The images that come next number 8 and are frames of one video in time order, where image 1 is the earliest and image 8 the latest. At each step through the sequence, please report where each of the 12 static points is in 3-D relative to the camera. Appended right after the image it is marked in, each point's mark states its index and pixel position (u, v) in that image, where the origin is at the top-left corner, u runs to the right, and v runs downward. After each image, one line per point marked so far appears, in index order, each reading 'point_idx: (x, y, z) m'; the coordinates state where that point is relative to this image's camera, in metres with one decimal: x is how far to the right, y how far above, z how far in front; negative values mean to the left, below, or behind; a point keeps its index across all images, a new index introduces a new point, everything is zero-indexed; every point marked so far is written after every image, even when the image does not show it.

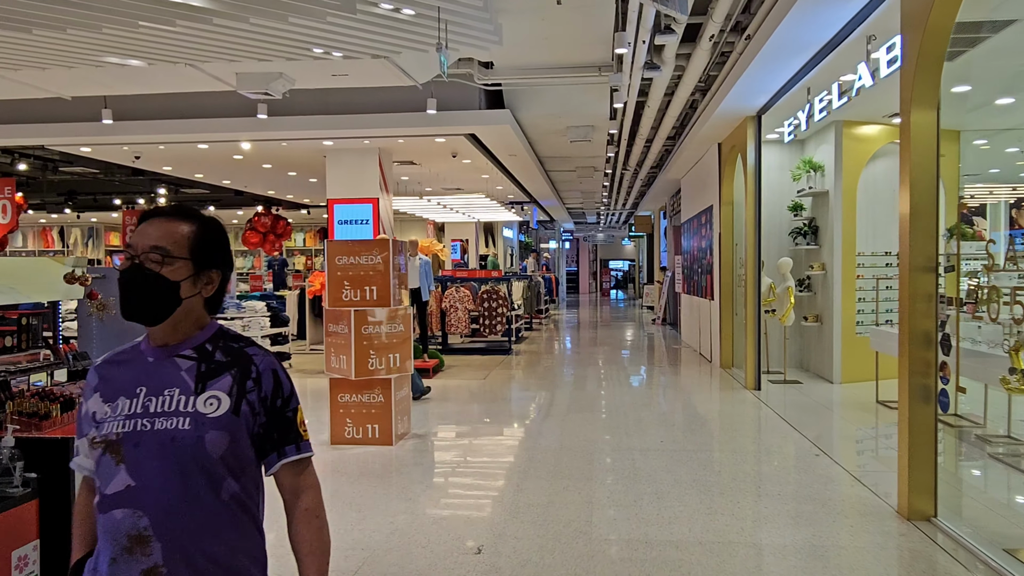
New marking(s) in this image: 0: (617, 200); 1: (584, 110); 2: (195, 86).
0: (+2.8, +2.3, +19.3) m
1: (+0.8, +2.0, +8.3) m
2: (-3.1, +2.0, +7.2) m
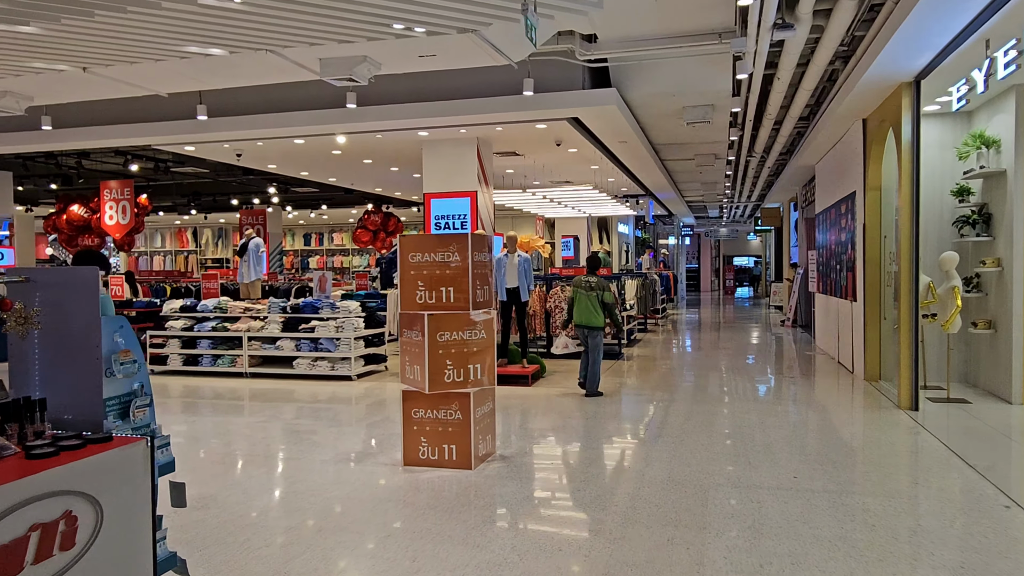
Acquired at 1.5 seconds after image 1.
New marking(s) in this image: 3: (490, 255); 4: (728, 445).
0: (+5.6, +2.4, +17.9) m
1: (+1.9, +2.0, +7.4) m
2: (-2.2, +2.0, +6.9) m
3: (-0.1, +0.2, +4.8) m
4: (+1.6, -1.2, +5.6) m
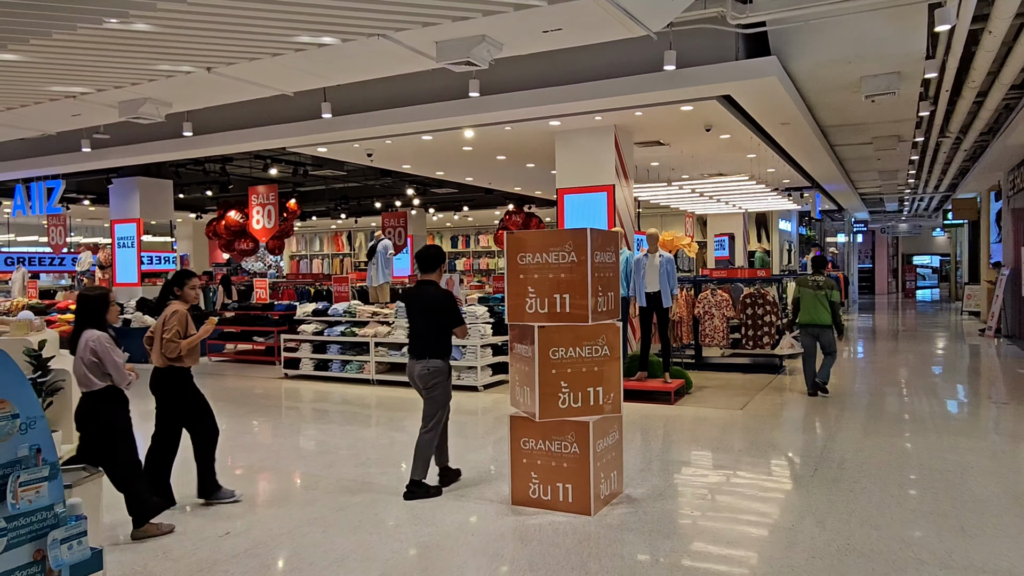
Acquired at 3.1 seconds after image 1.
0: (+8.8, +2.3, +15.6) m
1: (+3.1, +2.0, +6.1) m
2: (-1.0, +2.0, +6.4) m
3: (+0.6, +0.2, +4.0) m
4: (+2.4, -1.2, +4.4) m
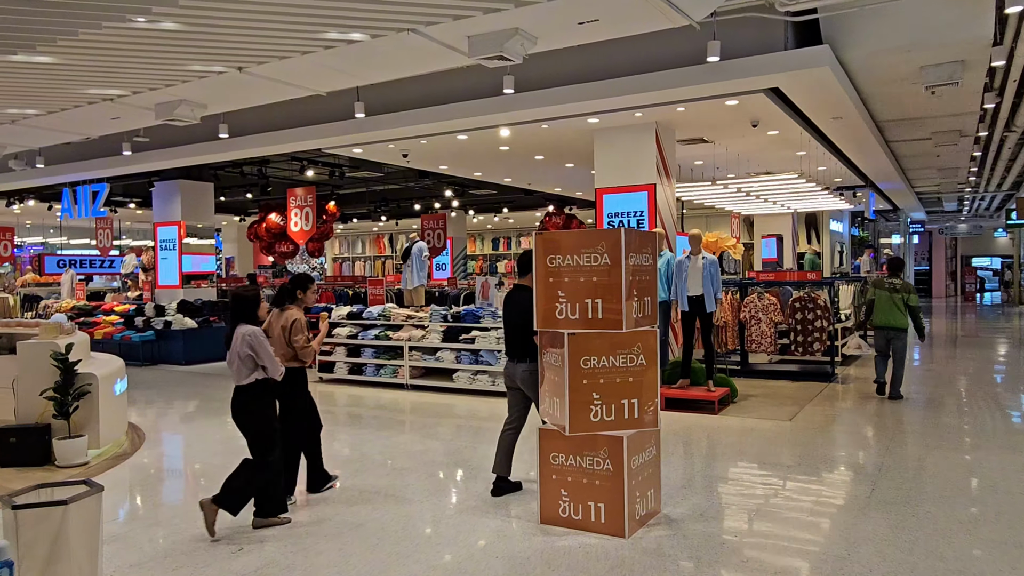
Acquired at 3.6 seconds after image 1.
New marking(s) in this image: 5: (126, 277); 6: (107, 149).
0: (+9.6, +2.2, +14.9) m
1: (+3.4, +1.9, +5.7) m
2: (-0.7, +1.9, +6.3) m
3: (+0.7, +0.2, +3.8) m
4: (+2.6, -1.2, +4.0) m
5: (-6.9, +0.2, +13.2) m
6: (-5.5, +1.9, +10.0) m
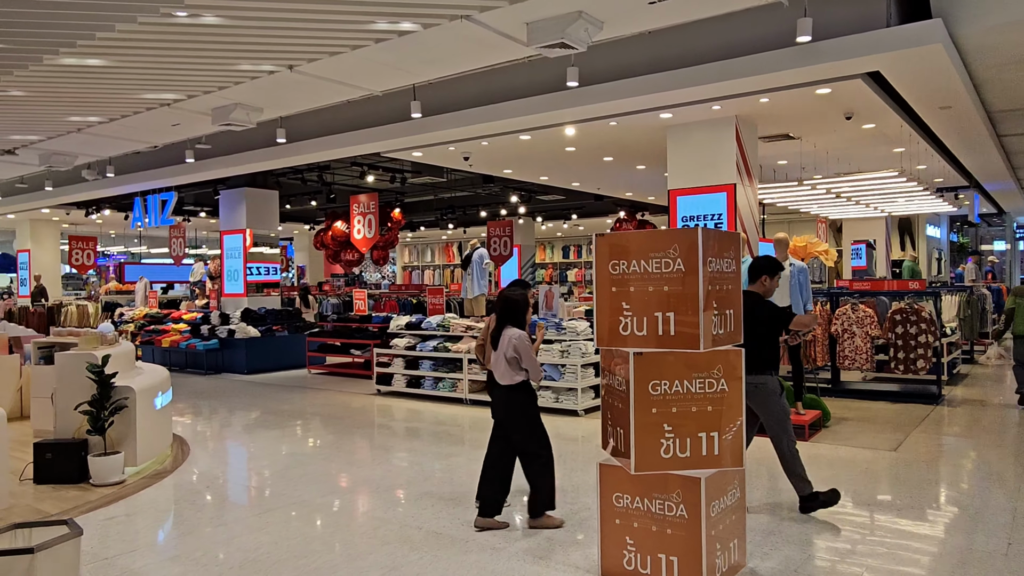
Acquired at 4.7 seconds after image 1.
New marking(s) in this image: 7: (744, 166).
0: (+10.9, +2.0, +13.4) m
1: (+3.8, +1.9, +4.9) m
2: (-0.2, +1.9, +5.8) m
3: (+1.0, +0.1, +3.2) m
4: (+2.9, -1.3, +3.2) m
5: (-5.7, +0.1, +13.3) m
6: (-4.6, +1.8, +10.0) m
7: (+2.2, +1.1, +6.9) m
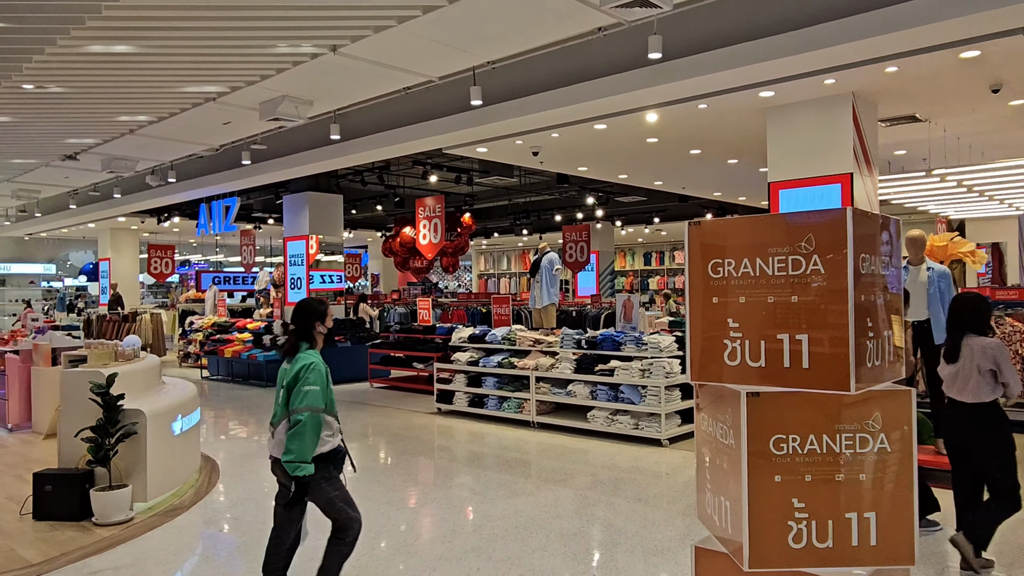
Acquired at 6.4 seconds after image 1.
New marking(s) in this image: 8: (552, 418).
0: (+12.1, +1.9, +11.3) m
1: (+4.1, +1.8, +3.6) m
2: (+0.3, +1.8, +5.0) m
3: (+1.1, +0.1, +2.2) m
4: (+3.0, -1.3, +2.0) m
5: (-4.4, -0.1, +13.0) m
6: (-3.6, +1.6, +9.6) m
7: (+2.8, +1.1, +5.8) m
8: (+0.4, -1.2, +6.9) m
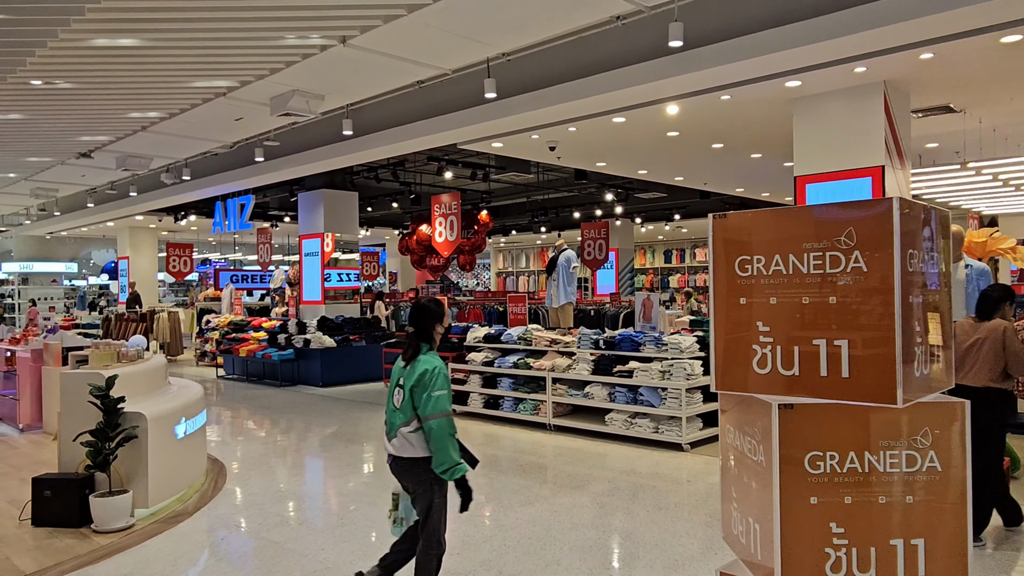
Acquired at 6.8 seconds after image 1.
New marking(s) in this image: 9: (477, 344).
0: (+12.4, +1.9, +10.8) m
1: (+4.2, +1.8, +3.3) m
2: (+0.4, +1.8, +4.8) m
3: (+1.2, +0.1, +2.0) m
4: (+3.0, -1.3, +1.8) m
5: (-4.1, -0.1, +13.0) m
6: (-3.4, +1.7, +9.5) m
7: (+2.9, +1.1, +5.6) m
8: (+0.5, -1.2, +6.7) m
9: (-0.4, -0.6, +7.7) m
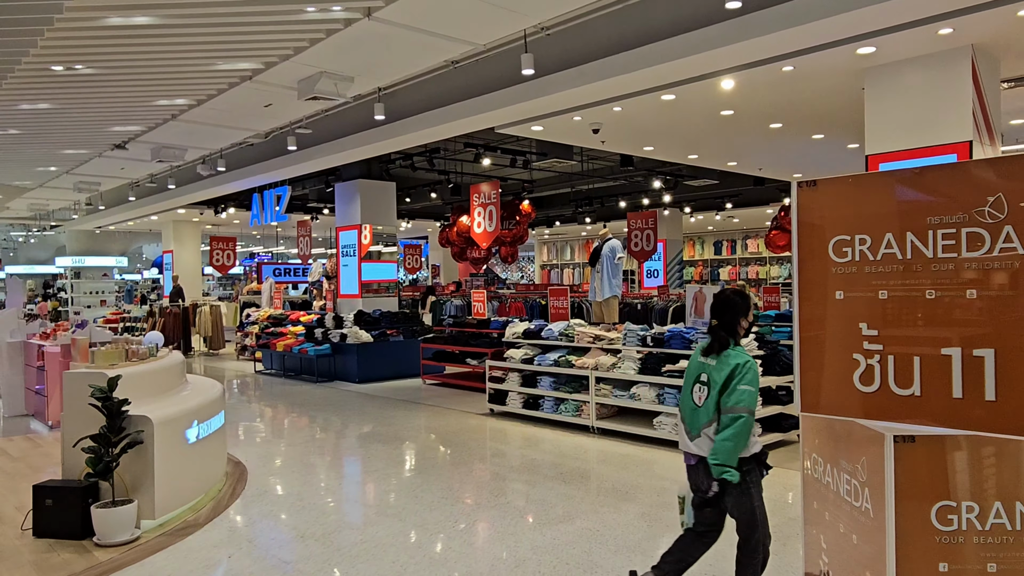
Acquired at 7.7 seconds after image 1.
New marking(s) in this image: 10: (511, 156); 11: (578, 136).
0: (+13.0, +2.0, +9.6) m
1: (+4.3, +1.9, +2.6) m
2: (+0.6, +1.9, +4.3) m
3: (+1.2, +0.1, +1.5) m
4: (+3.1, -1.3, +1.2) m
5: (-3.4, 0.0, +12.8) m
6: (-2.9, +1.7, +9.2) m
7: (+3.1, +1.1, +4.9) m
8: (+0.9, -1.1, +6.2) m
9: (0.0, -0.5, +7.3) m
10: (0.0, +1.6, +9.1) m
11: (+0.7, +1.5, +7.4) m
